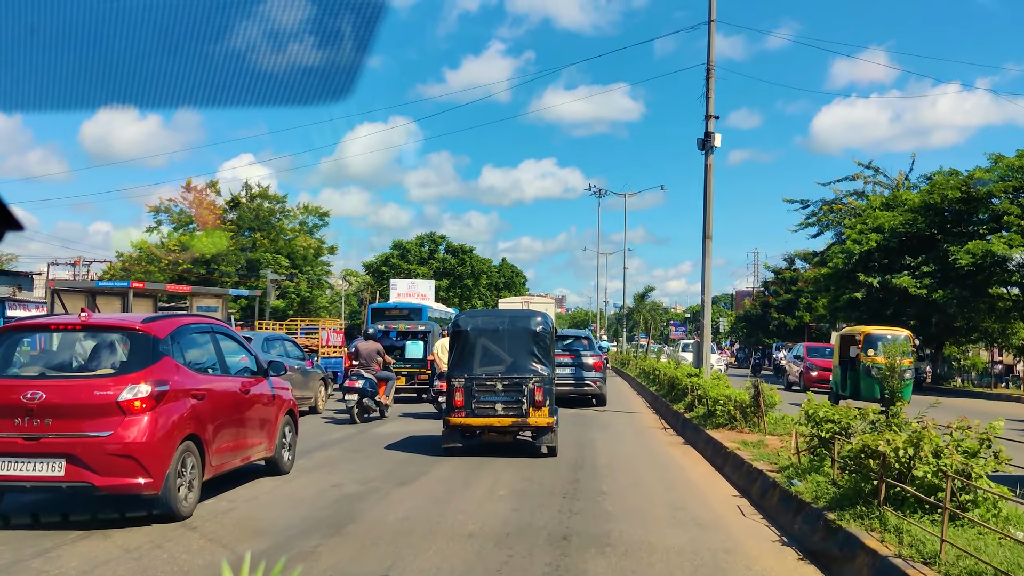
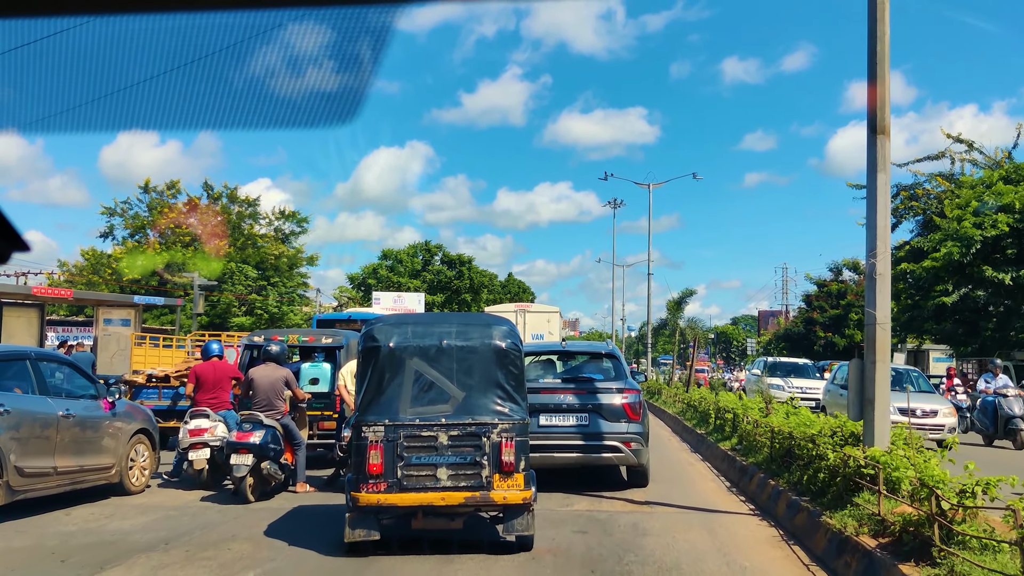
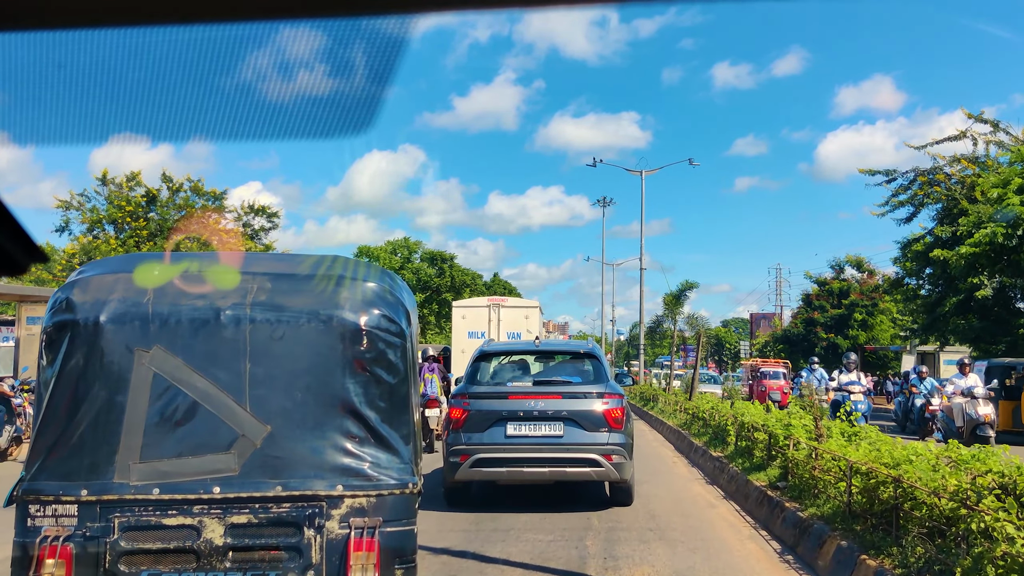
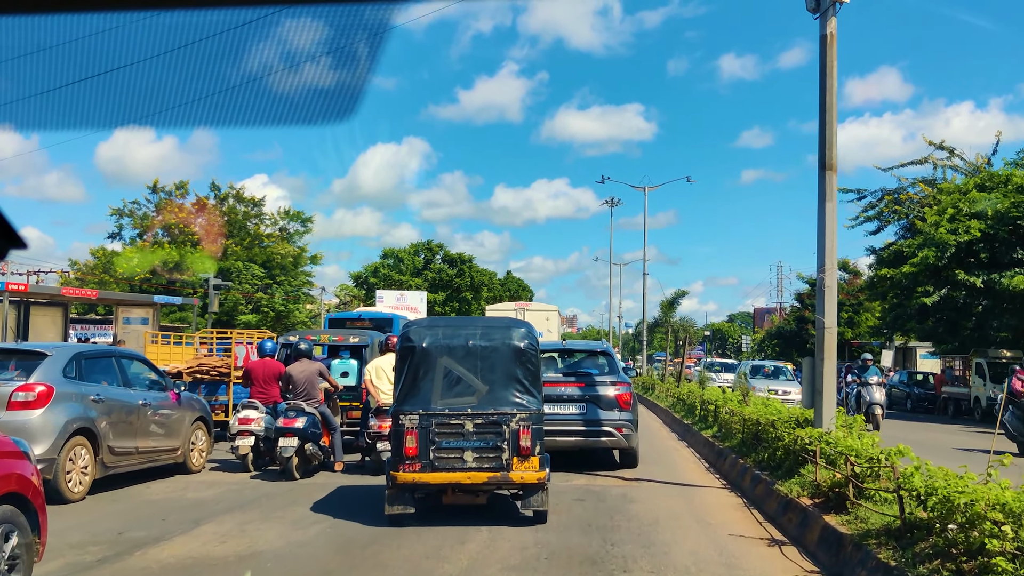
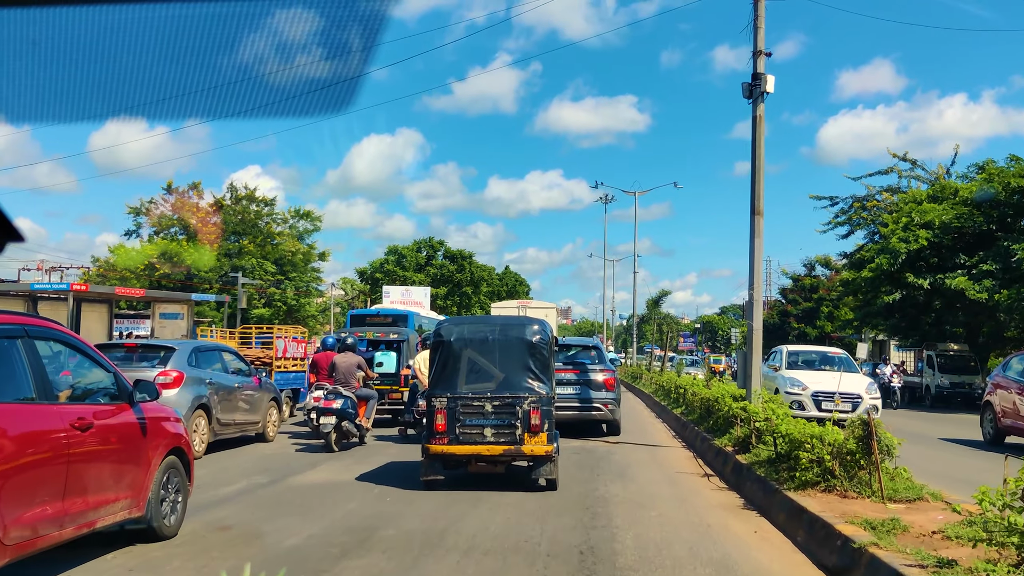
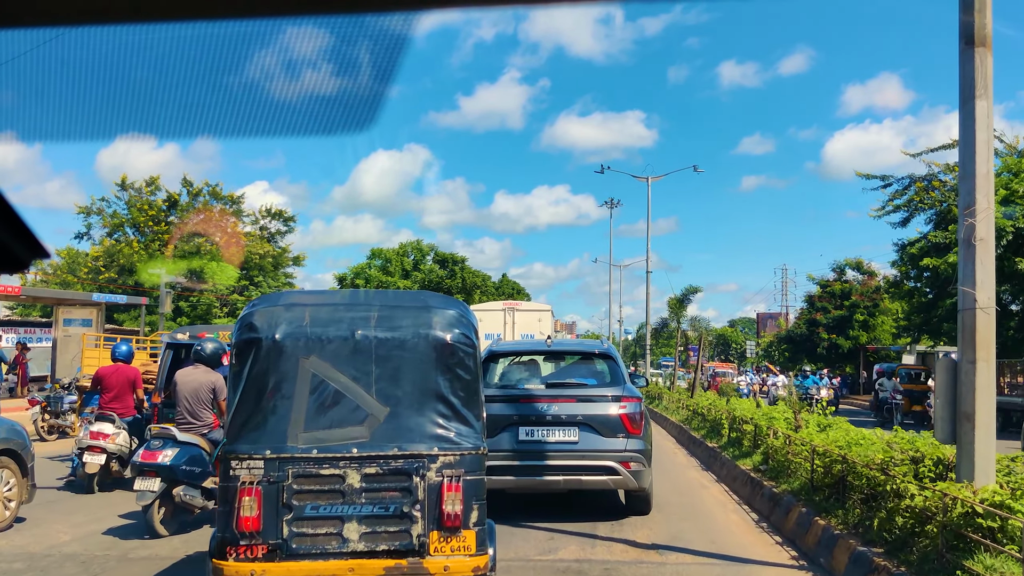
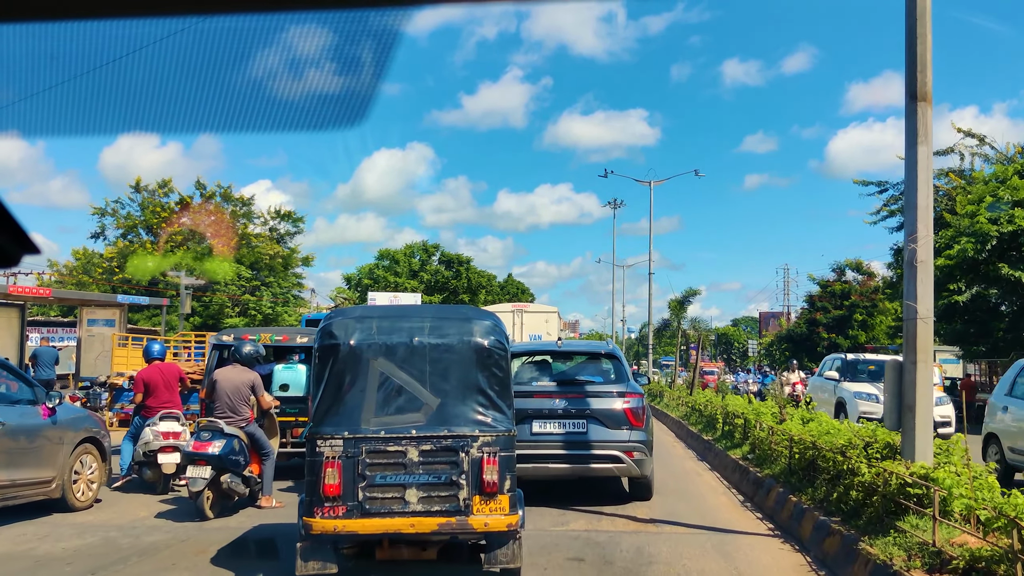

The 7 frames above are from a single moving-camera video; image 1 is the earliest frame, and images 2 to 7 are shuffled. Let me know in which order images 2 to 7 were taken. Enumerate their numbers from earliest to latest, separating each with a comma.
5, 4, 2, 7, 6, 3
